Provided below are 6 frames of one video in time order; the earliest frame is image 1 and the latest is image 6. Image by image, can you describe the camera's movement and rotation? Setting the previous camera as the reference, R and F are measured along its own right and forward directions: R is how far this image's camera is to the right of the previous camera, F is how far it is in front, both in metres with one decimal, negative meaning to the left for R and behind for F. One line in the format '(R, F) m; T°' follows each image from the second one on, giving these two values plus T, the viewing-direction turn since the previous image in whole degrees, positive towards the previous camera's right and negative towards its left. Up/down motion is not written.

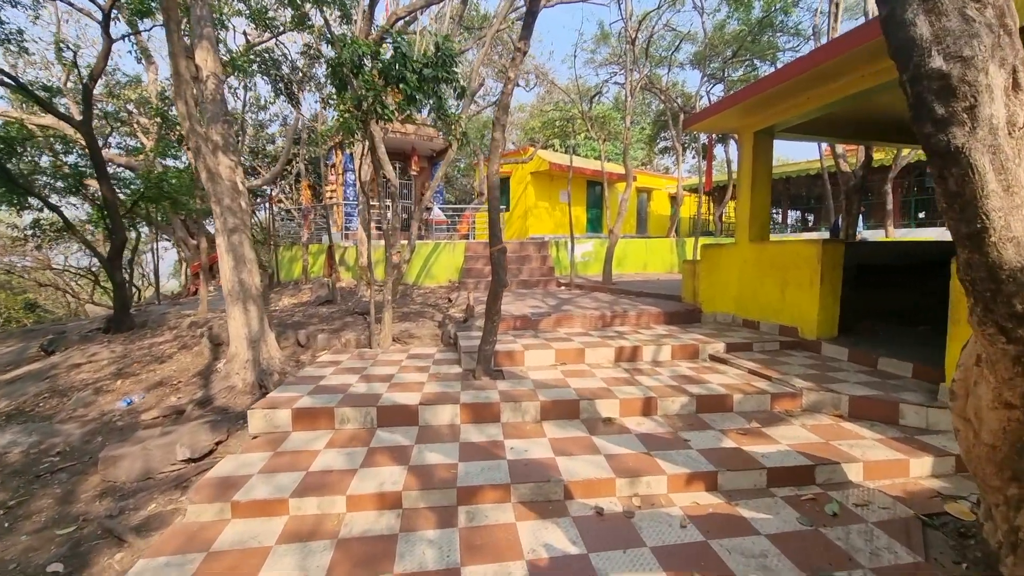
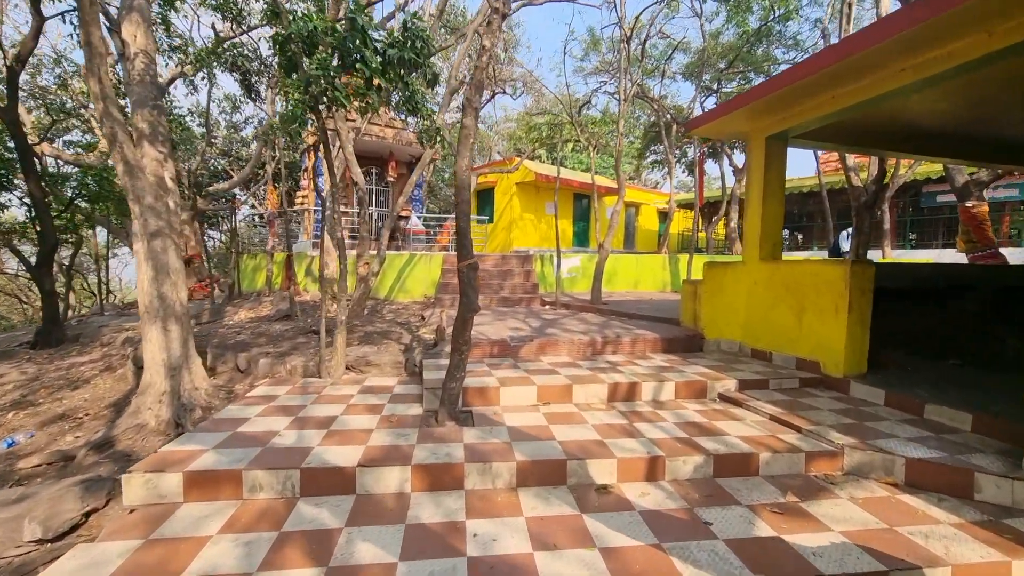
(+0.1, +0.9) m; +2°
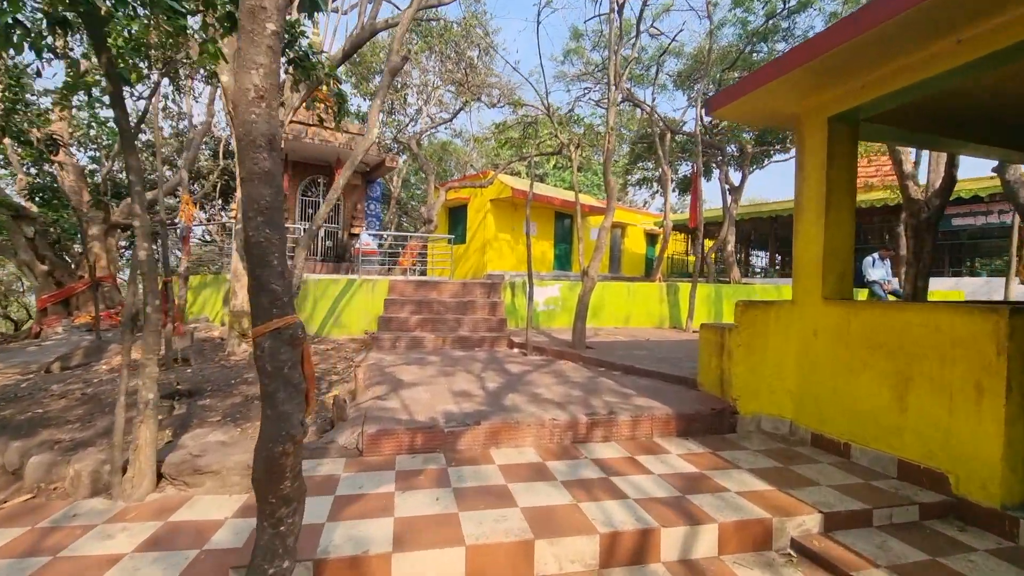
(+0.3, +2.0) m; +2°
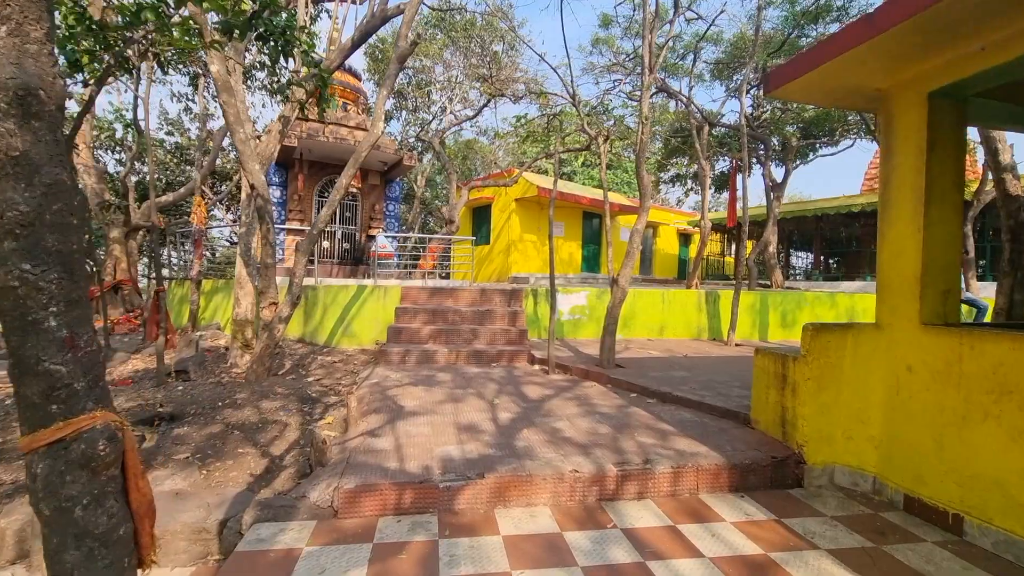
(+0.1, +0.7) m; -3°
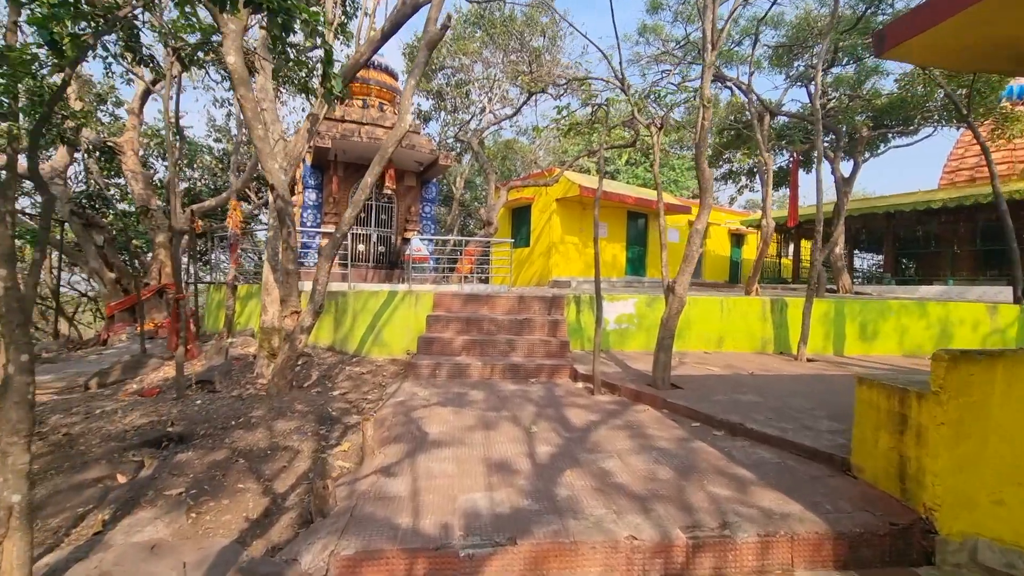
(0.0, +0.6) m; -5°
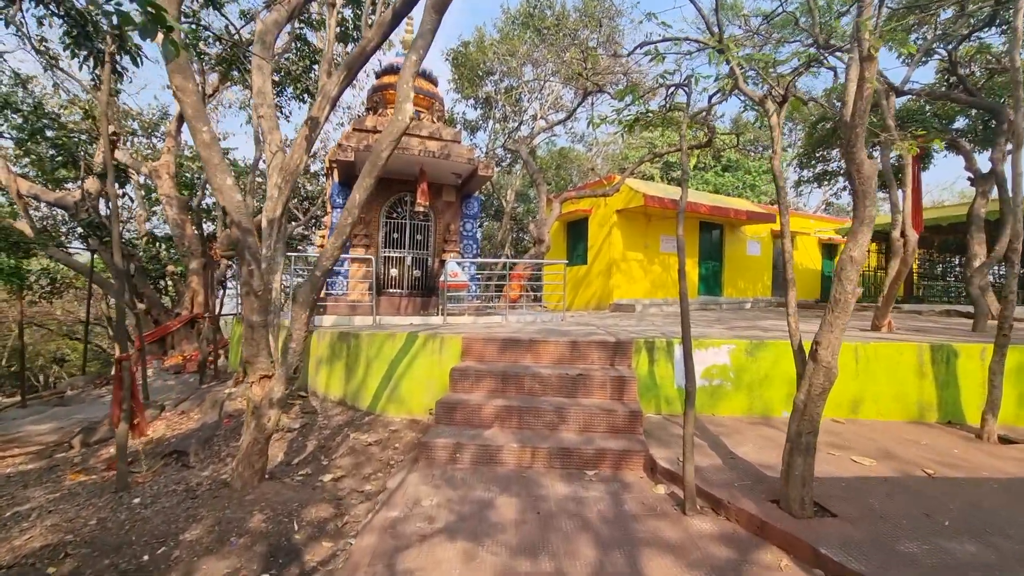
(+0.1, +1.6) m; -7°
